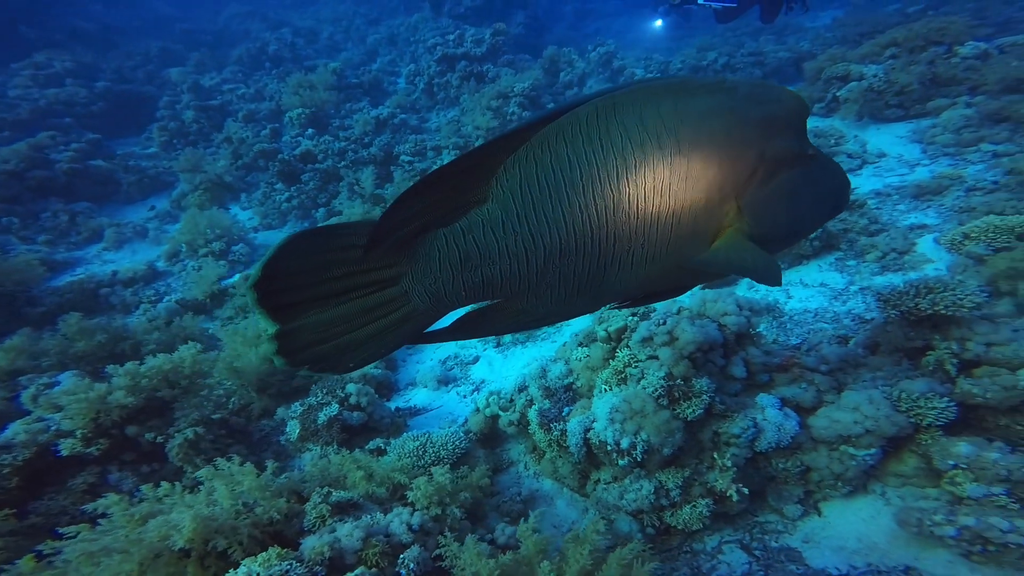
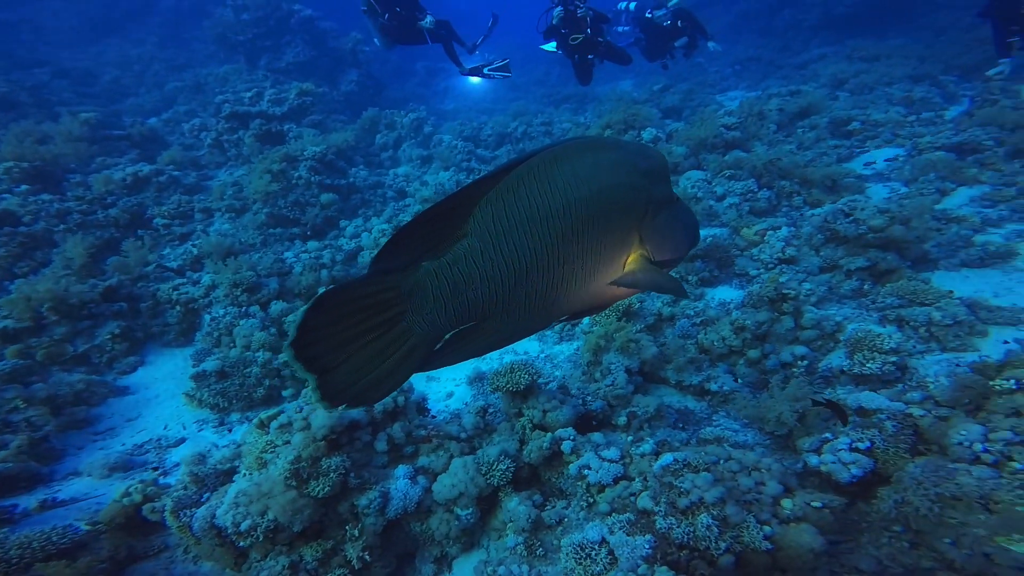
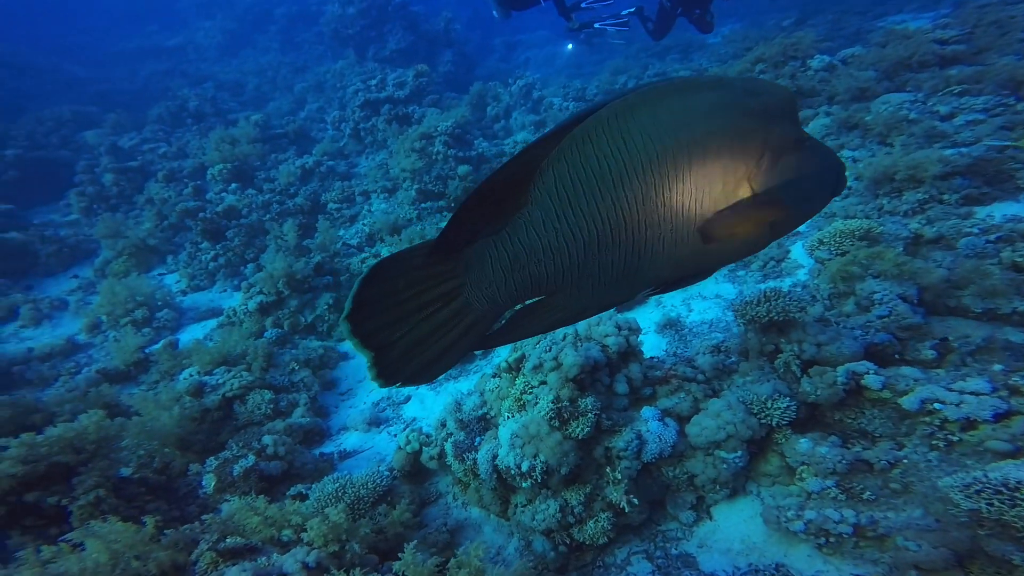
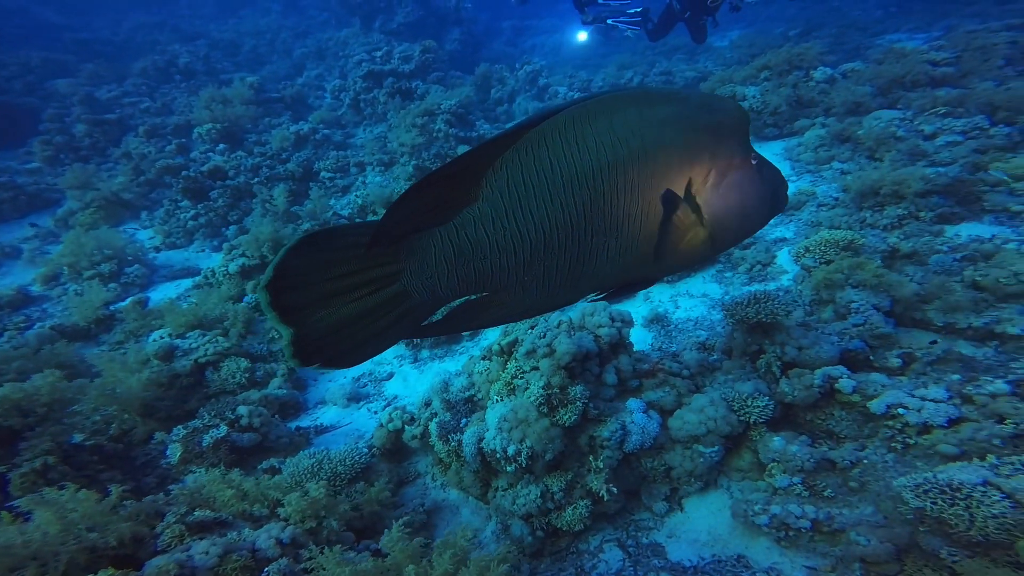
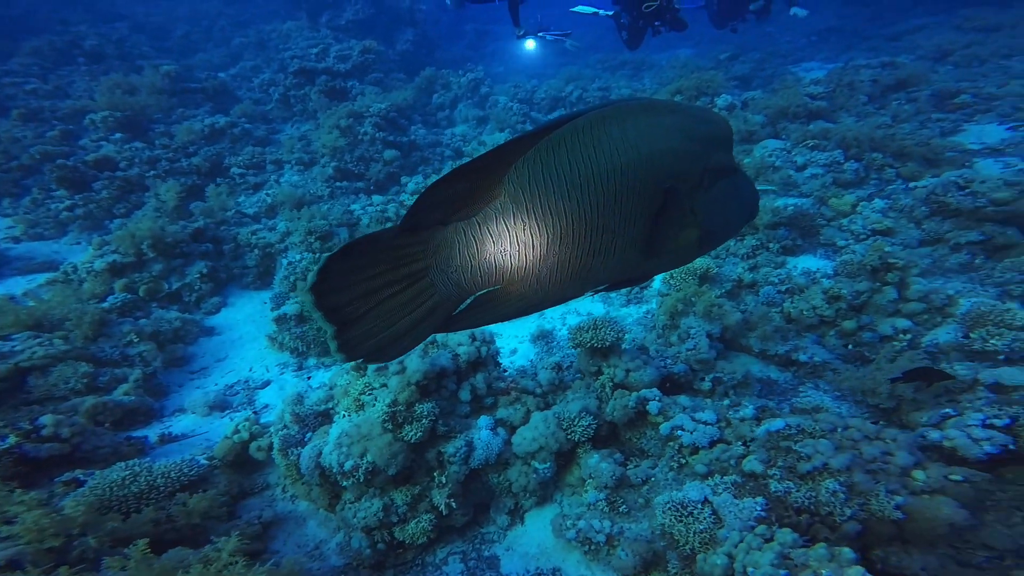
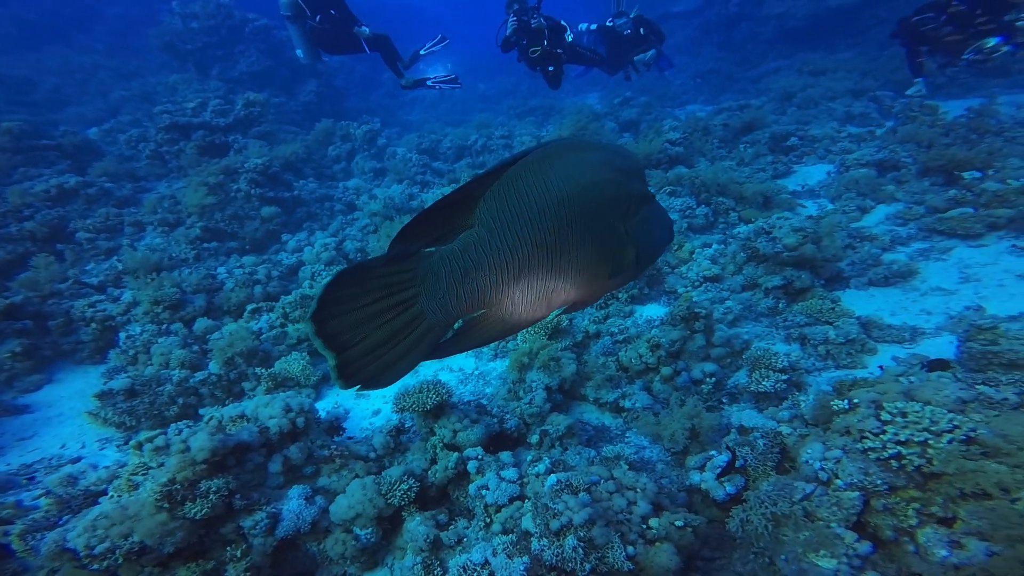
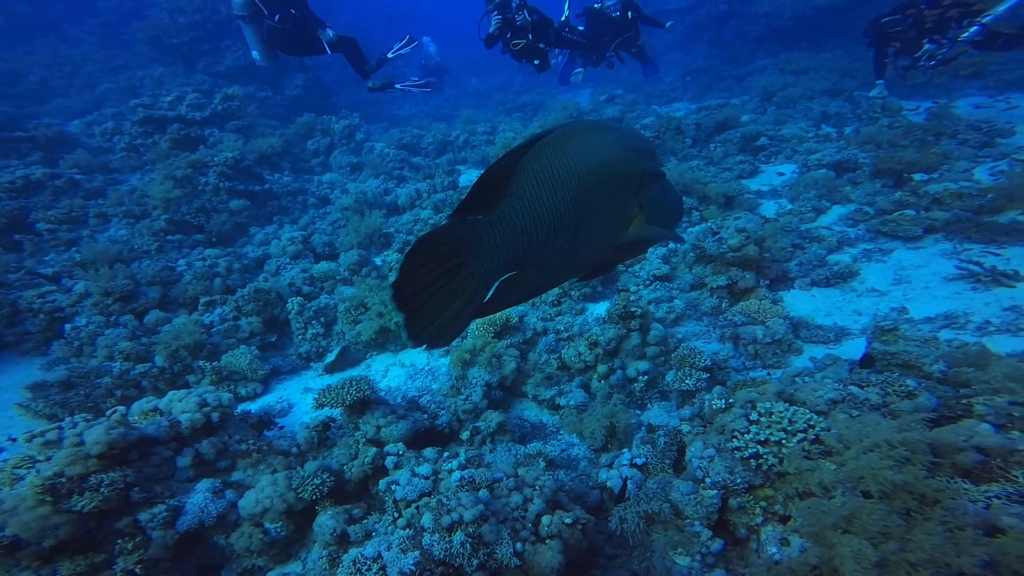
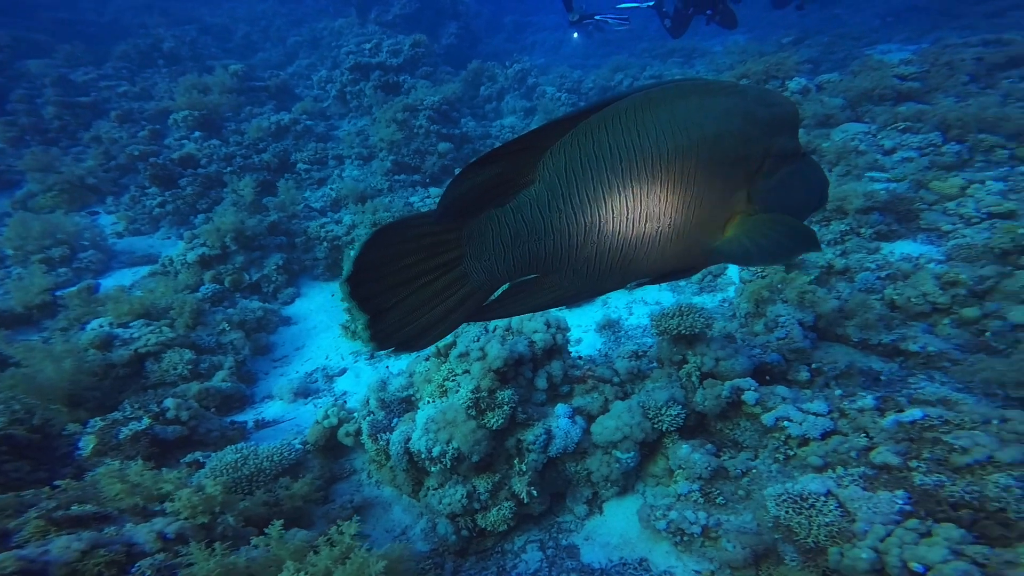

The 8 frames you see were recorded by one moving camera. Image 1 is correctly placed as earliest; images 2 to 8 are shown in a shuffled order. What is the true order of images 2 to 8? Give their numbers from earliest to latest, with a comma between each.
4, 3, 8, 5, 2, 6, 7
